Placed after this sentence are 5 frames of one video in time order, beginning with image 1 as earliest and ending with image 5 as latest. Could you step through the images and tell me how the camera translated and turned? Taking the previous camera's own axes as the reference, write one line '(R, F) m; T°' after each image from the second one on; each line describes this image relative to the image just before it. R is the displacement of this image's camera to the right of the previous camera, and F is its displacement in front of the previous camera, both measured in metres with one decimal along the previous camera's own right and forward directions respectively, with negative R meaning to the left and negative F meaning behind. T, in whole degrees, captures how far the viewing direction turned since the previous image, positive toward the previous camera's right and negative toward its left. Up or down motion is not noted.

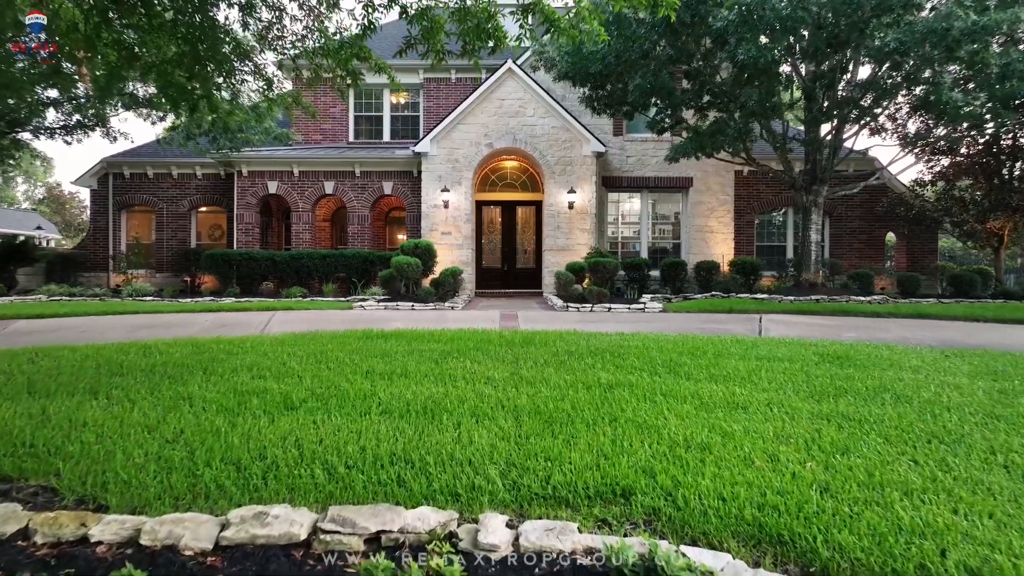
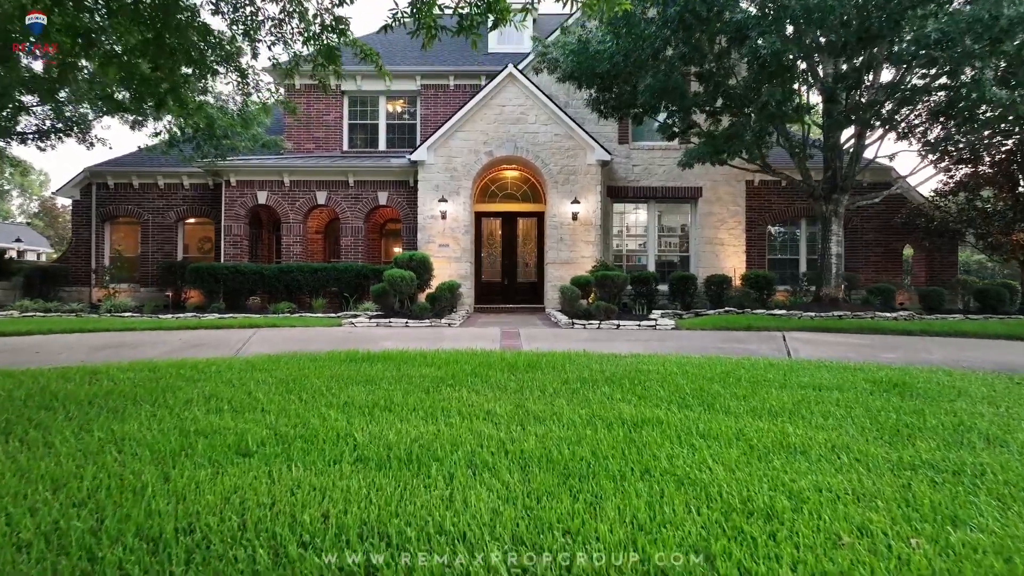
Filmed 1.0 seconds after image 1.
(0.0, +0.8) m; 0°
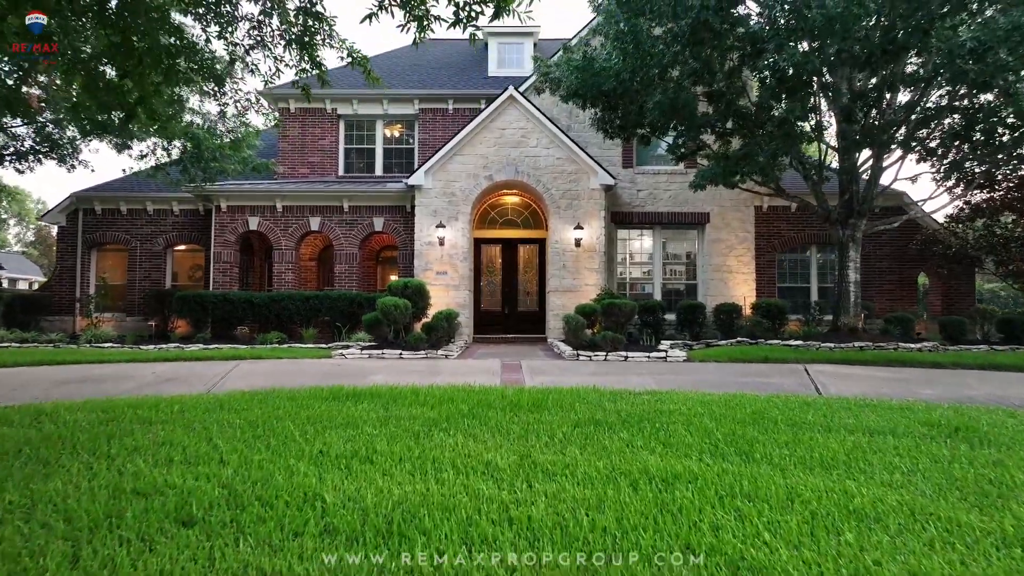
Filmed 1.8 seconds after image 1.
(0.0, +0.6) m; 0°
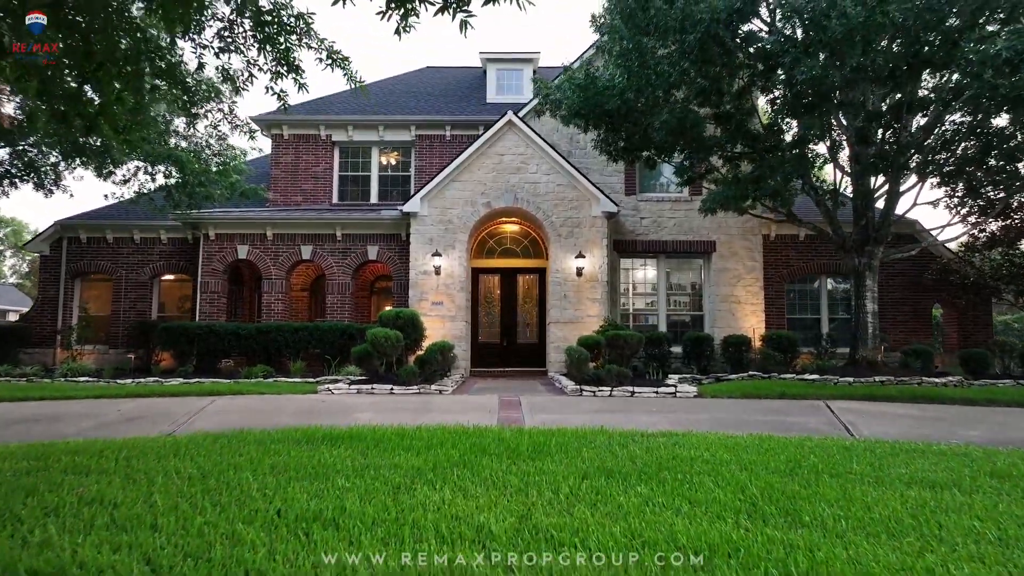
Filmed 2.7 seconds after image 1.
(0.0, +0.6) m; 0°
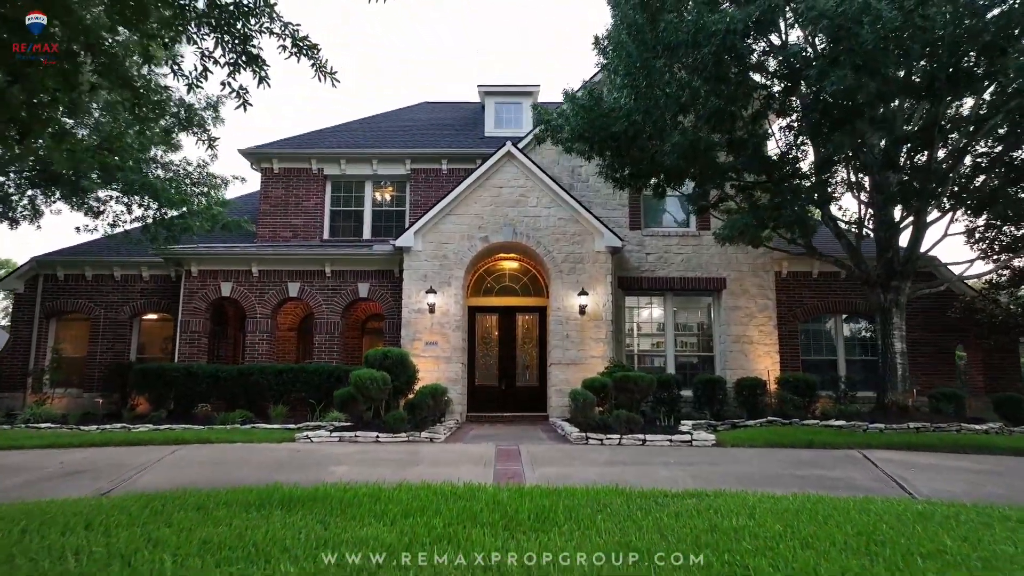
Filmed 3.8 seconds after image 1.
(0.0, +0.8) m; 0°
